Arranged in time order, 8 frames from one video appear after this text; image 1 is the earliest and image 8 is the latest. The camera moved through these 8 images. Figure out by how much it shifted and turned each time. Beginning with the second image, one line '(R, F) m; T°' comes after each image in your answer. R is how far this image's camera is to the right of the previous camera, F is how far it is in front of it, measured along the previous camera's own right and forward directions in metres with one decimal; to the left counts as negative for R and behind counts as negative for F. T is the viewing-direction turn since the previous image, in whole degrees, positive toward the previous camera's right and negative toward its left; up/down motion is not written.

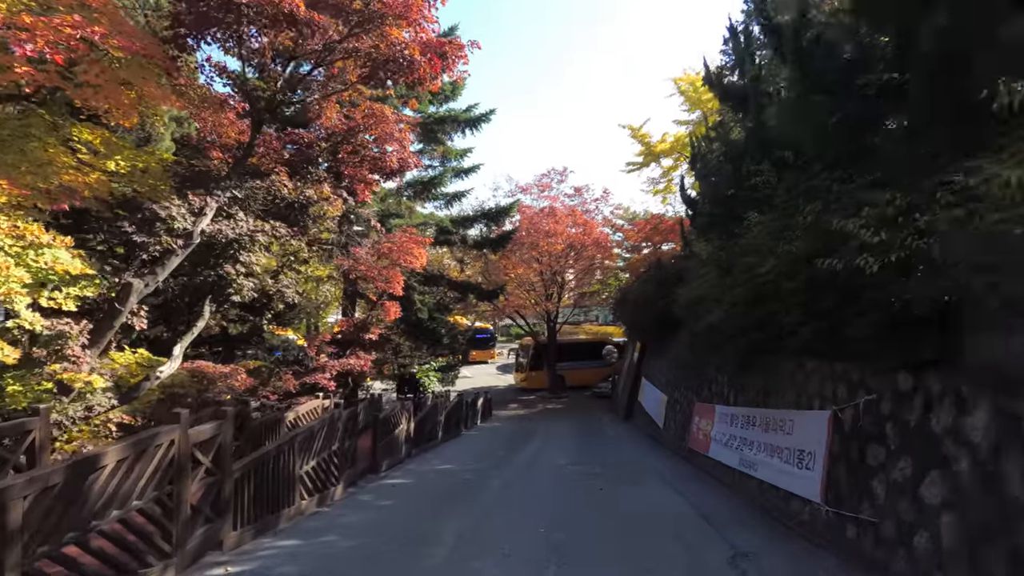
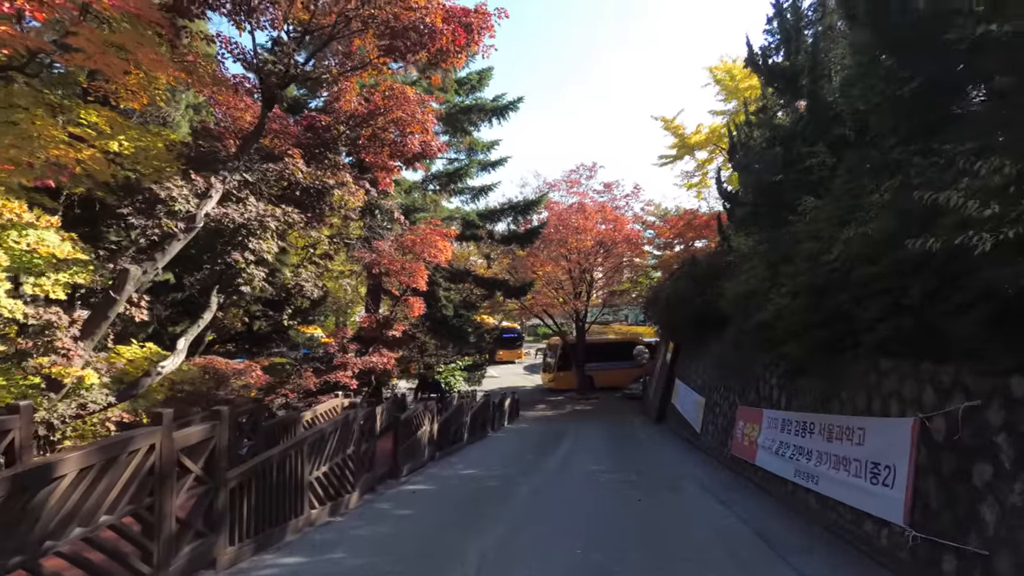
(0.0, +0.7) m; -3°
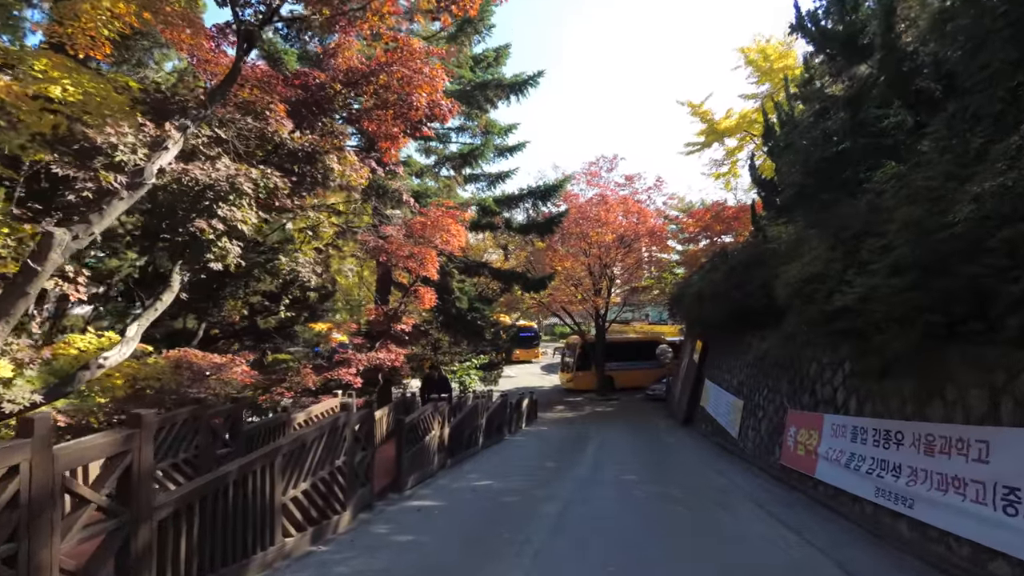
(-0.1, +1.2) m; -2°
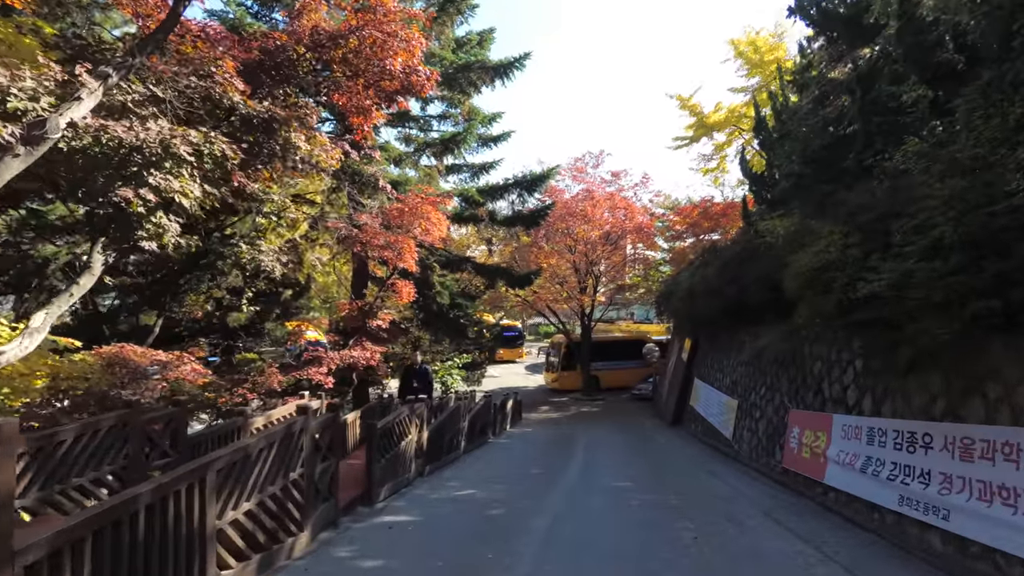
(0.0, +0.7) m; +2°
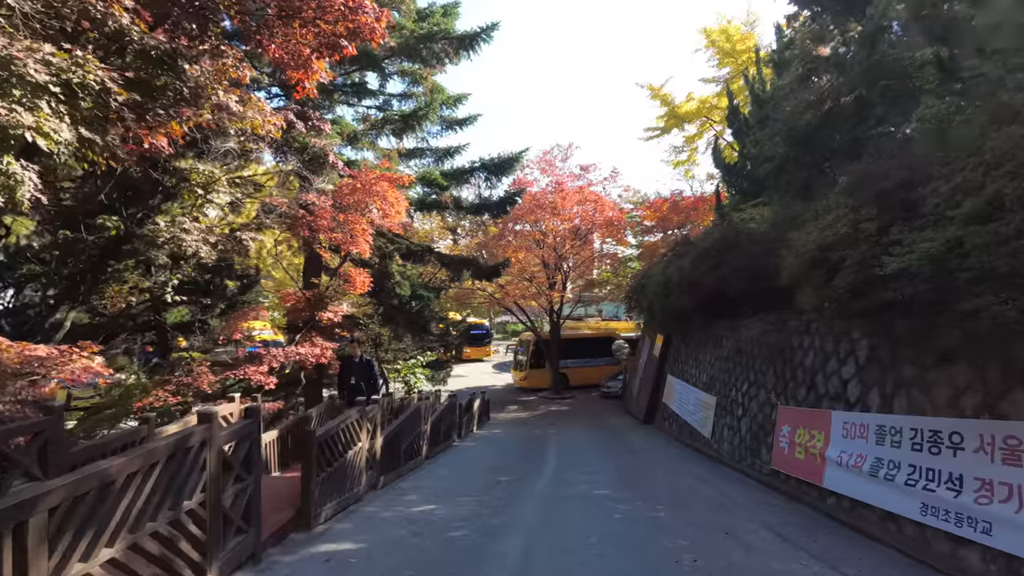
(0.0, +1.0) m; +3°
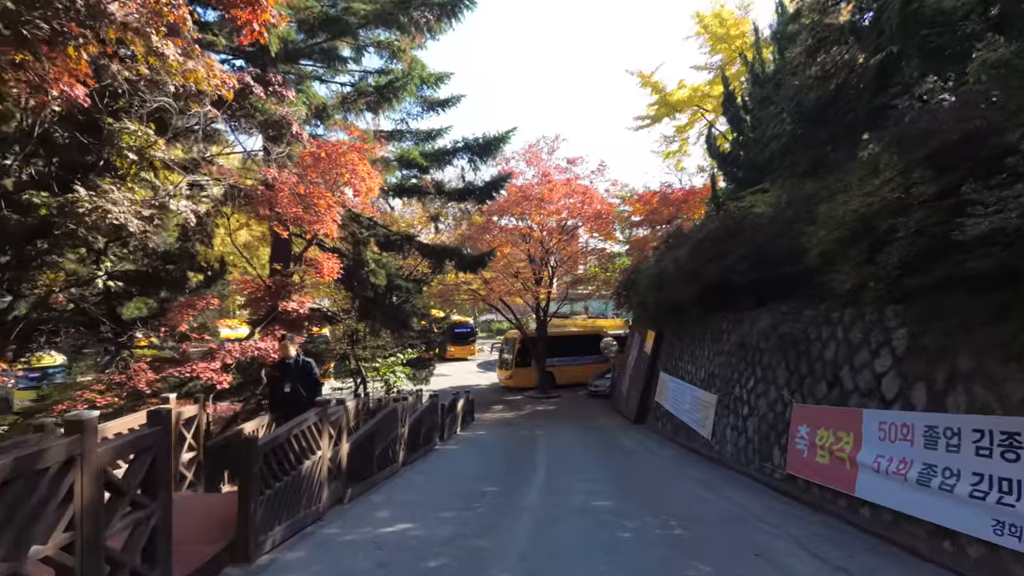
(0.0, +1.0) m; +2°
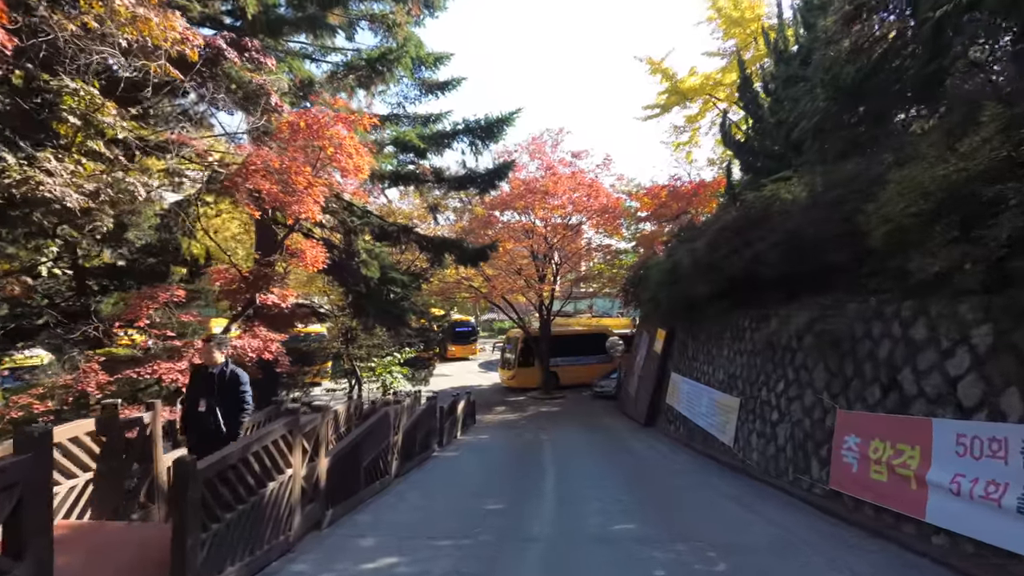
(-0.1, +0.9) m; 0°
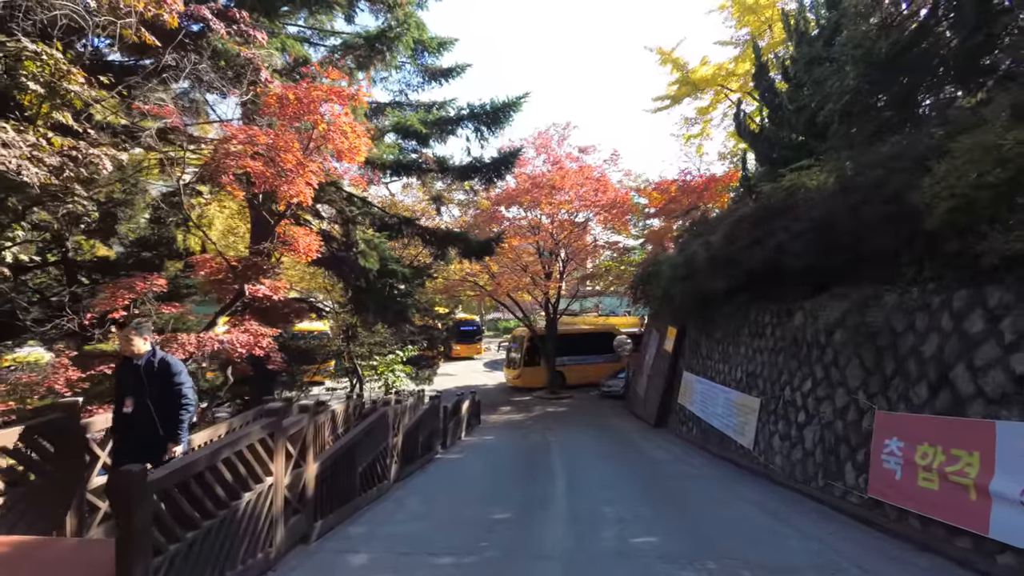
(0.0, +0.6) m; -1°
